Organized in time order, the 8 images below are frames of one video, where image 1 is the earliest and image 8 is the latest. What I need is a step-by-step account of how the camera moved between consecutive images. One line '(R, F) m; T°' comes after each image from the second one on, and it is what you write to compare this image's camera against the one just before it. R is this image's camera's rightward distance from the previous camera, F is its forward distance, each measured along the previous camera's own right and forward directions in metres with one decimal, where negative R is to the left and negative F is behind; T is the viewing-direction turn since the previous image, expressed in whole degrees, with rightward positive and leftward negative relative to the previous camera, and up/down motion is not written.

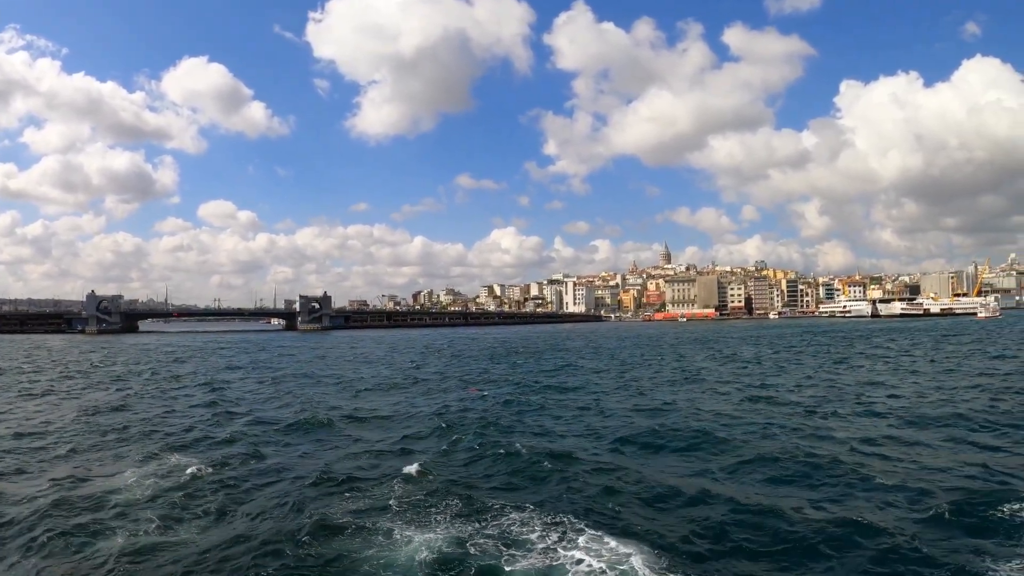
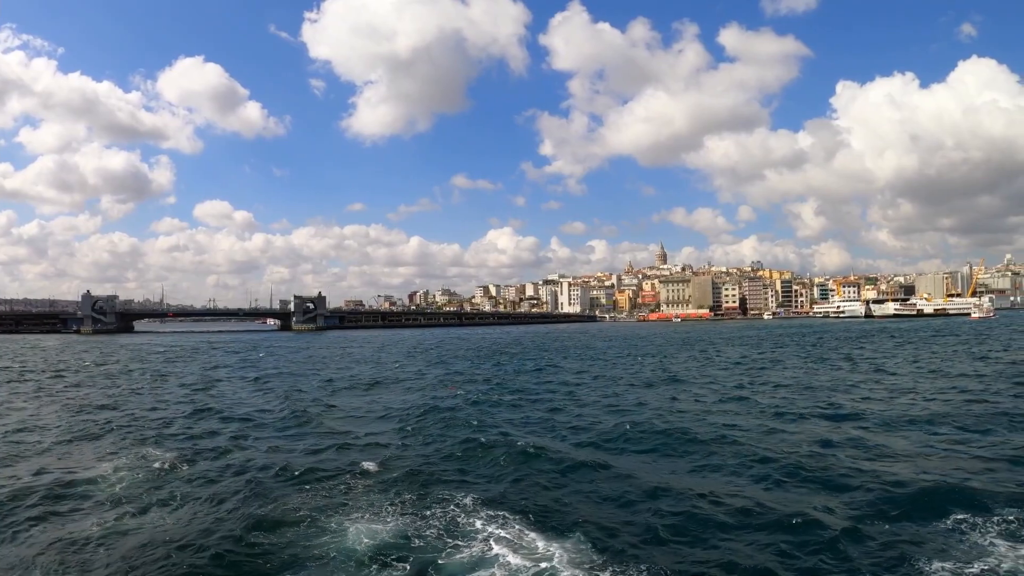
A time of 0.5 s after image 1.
(+0.8, 0.0) m; 0°
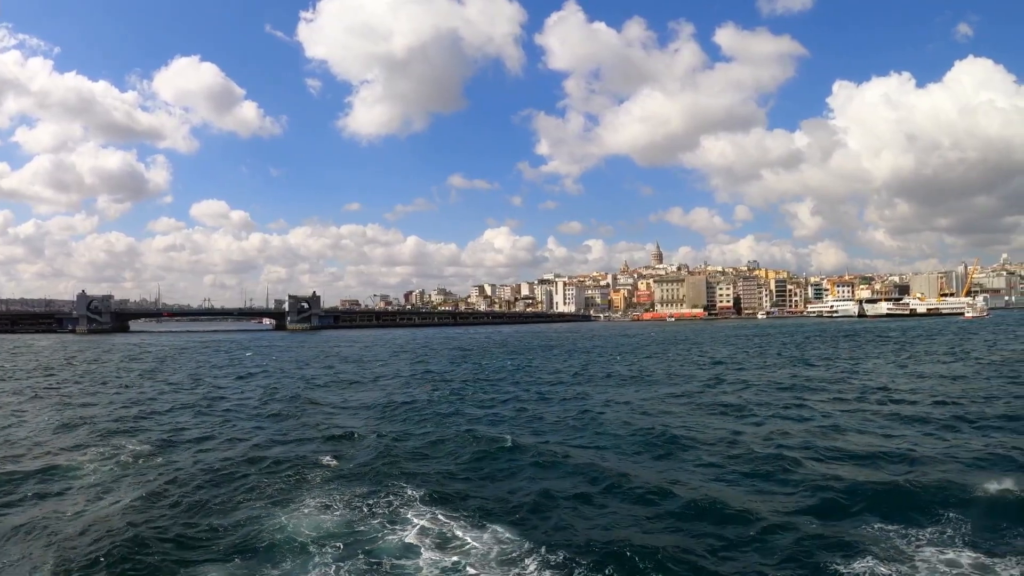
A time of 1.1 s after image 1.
(+1.0, -0.1) m; 0°
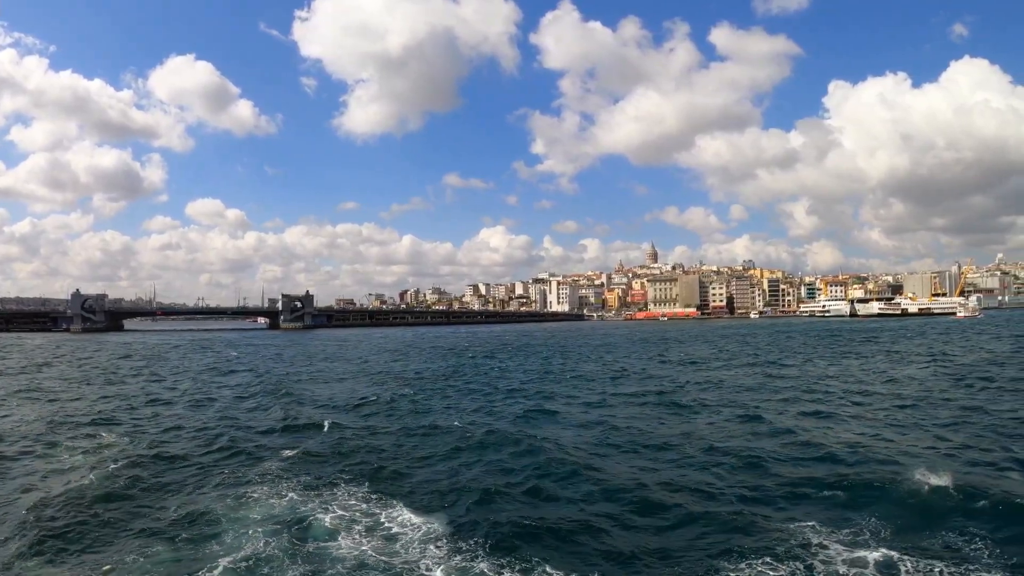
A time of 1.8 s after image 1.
(+1.1, -0.1) m; 0°
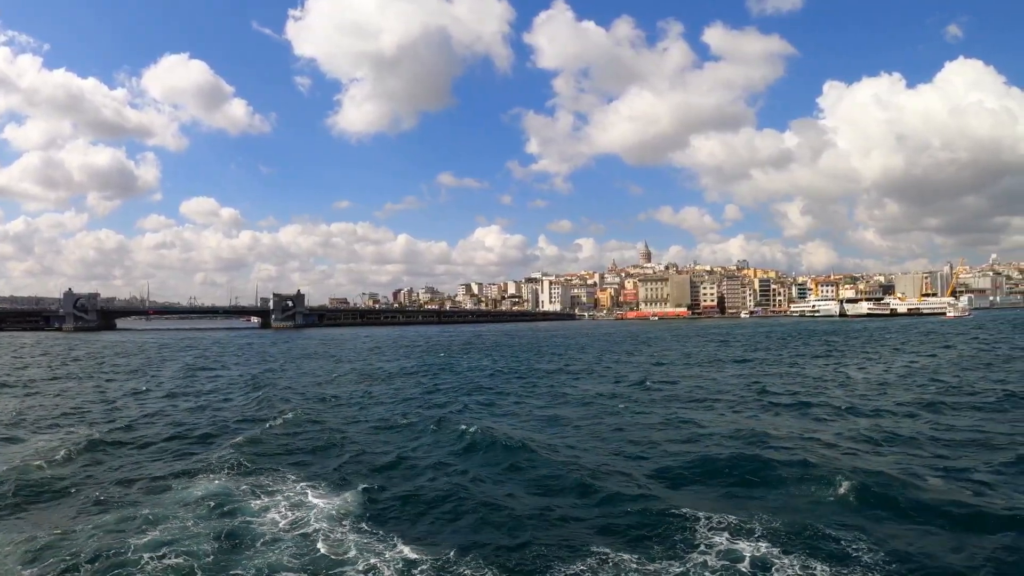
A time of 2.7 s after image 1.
(+1.4, -0.1) m; 0°
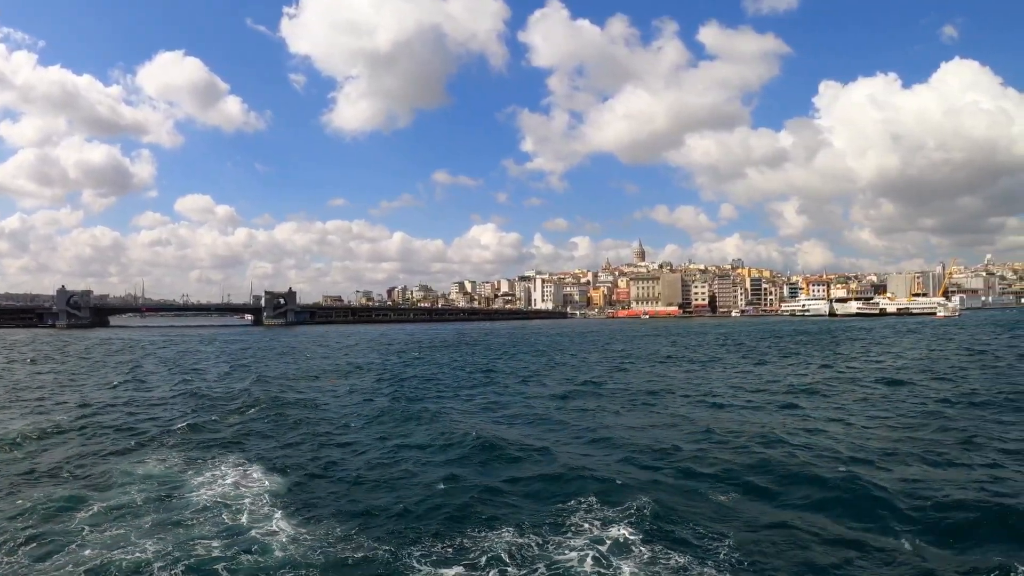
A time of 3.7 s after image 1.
(+1.5, -0.2) m; 0°
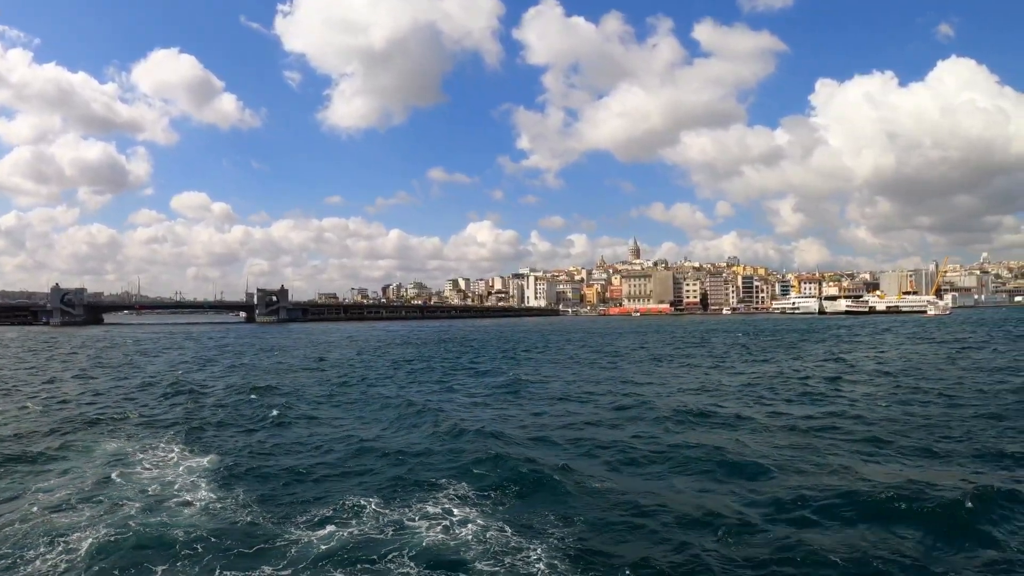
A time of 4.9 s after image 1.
(+1.7, -0.2) m; 0°
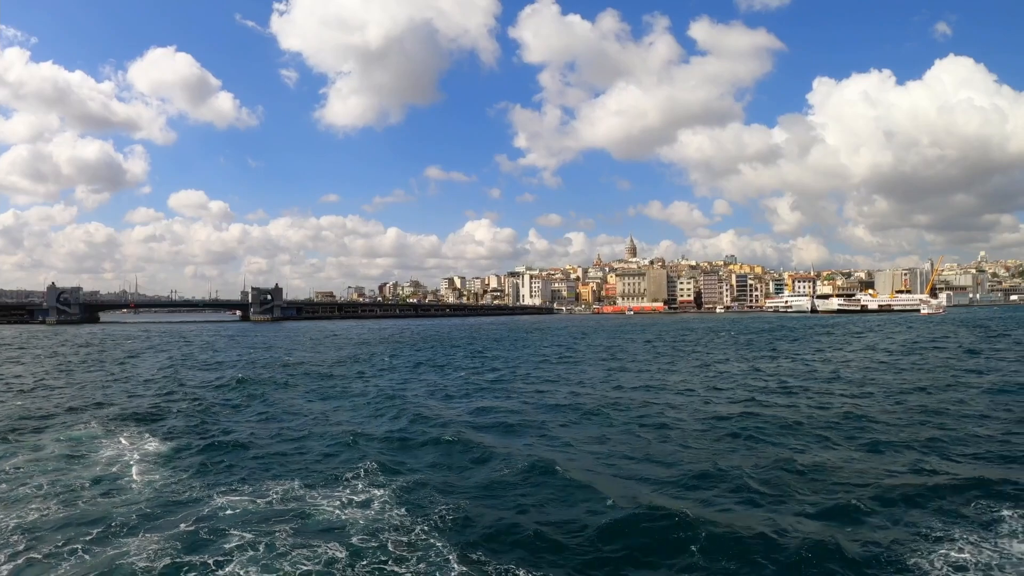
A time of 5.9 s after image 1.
(+1.3, -0.2) m; 0°
